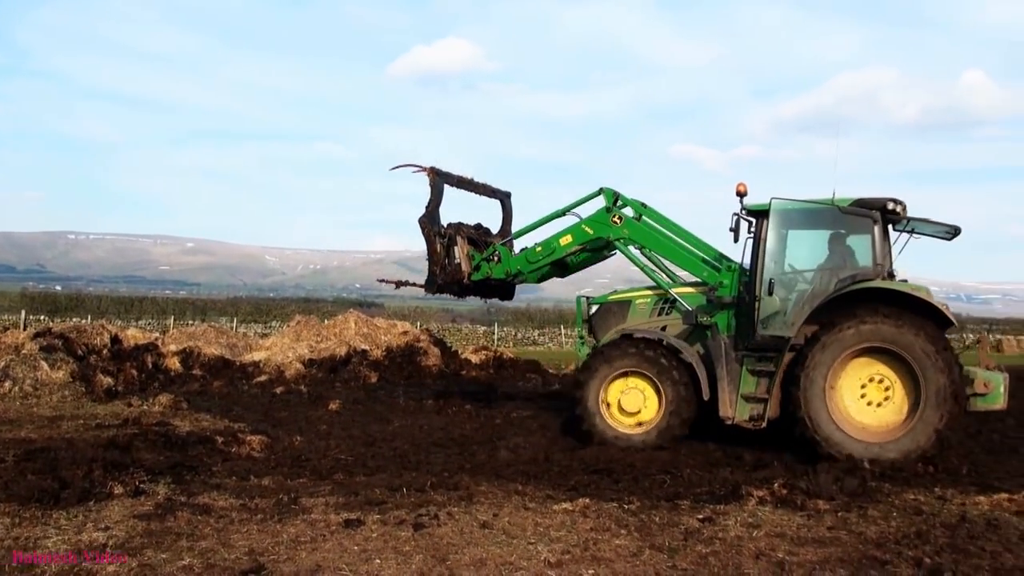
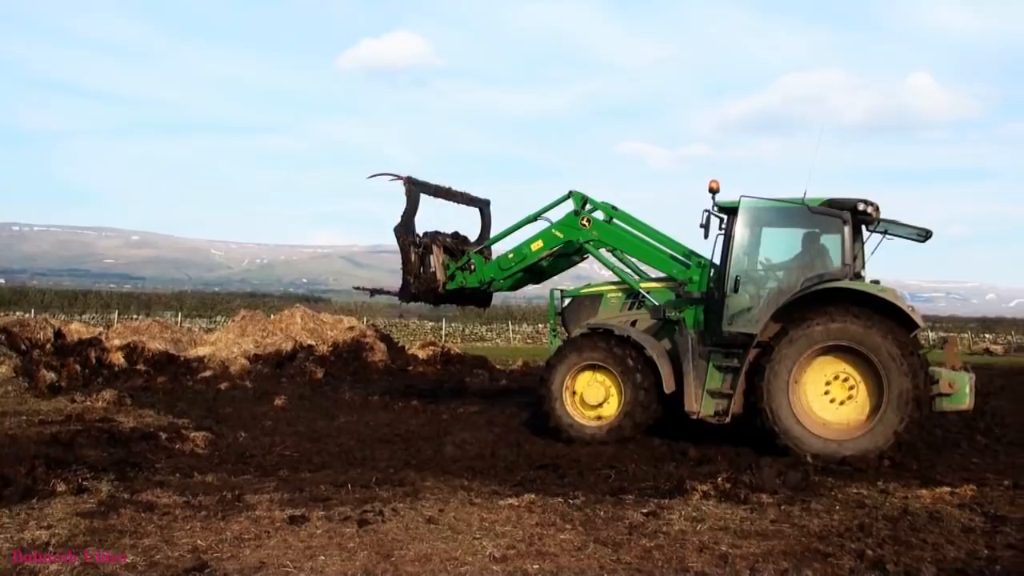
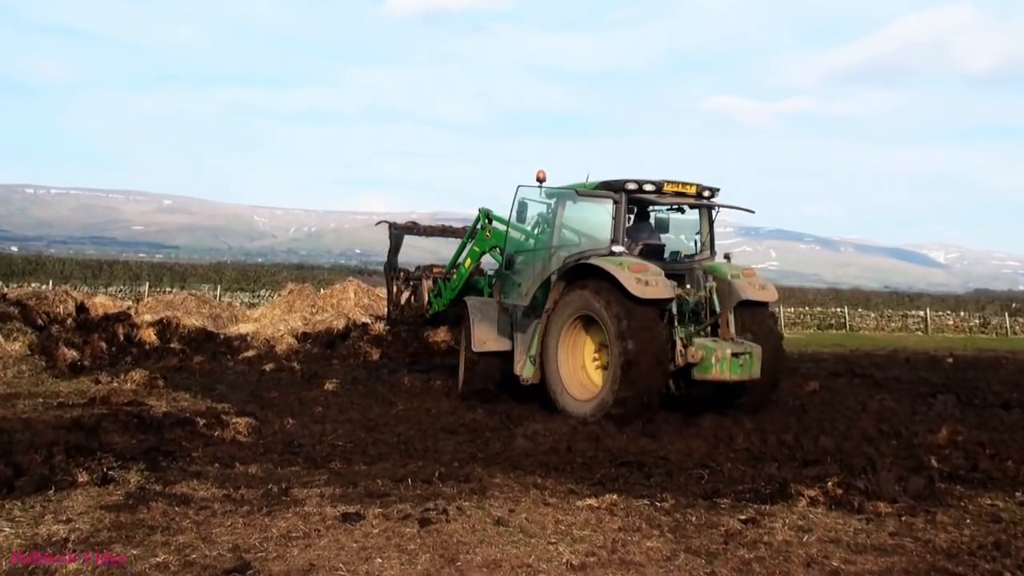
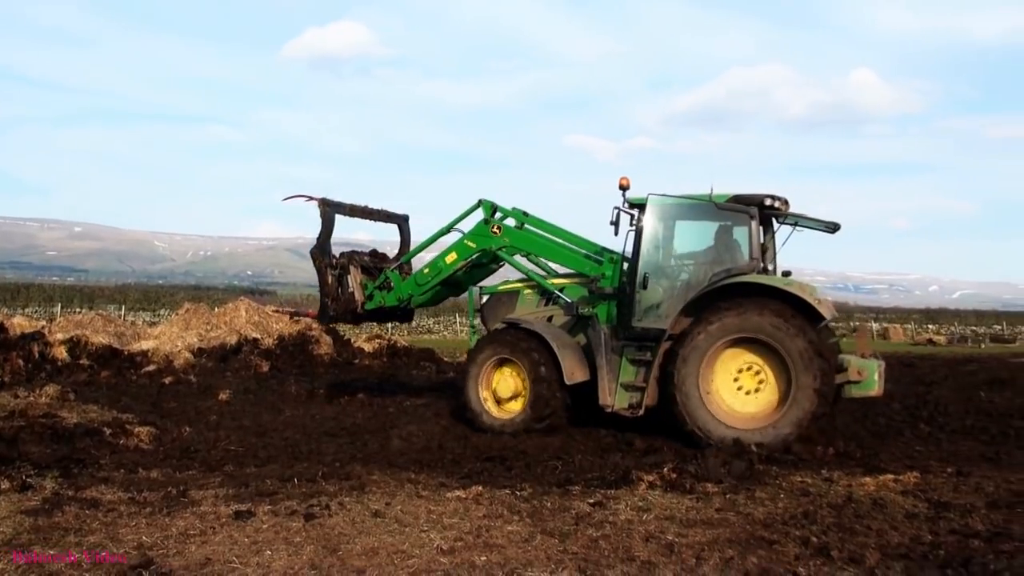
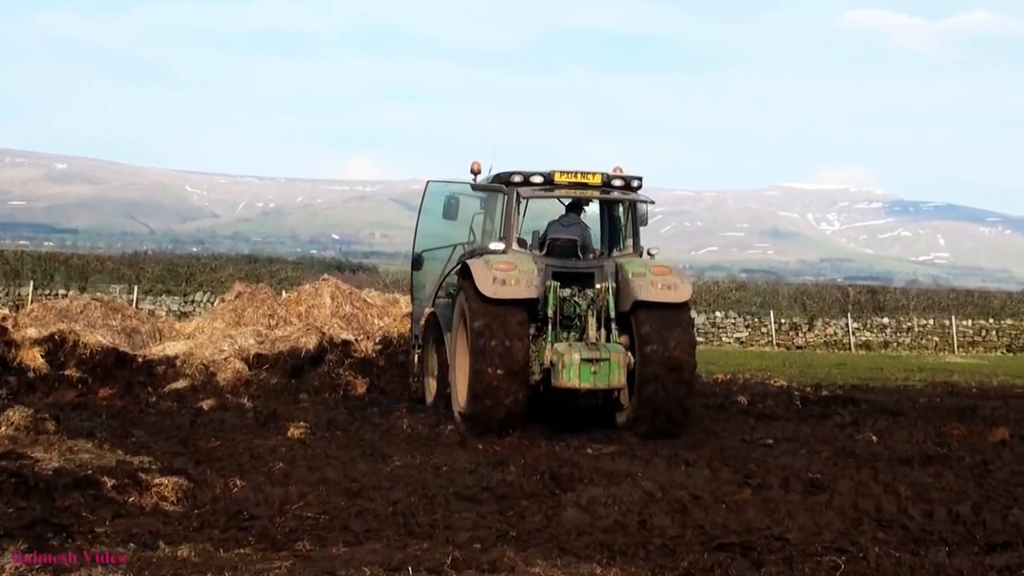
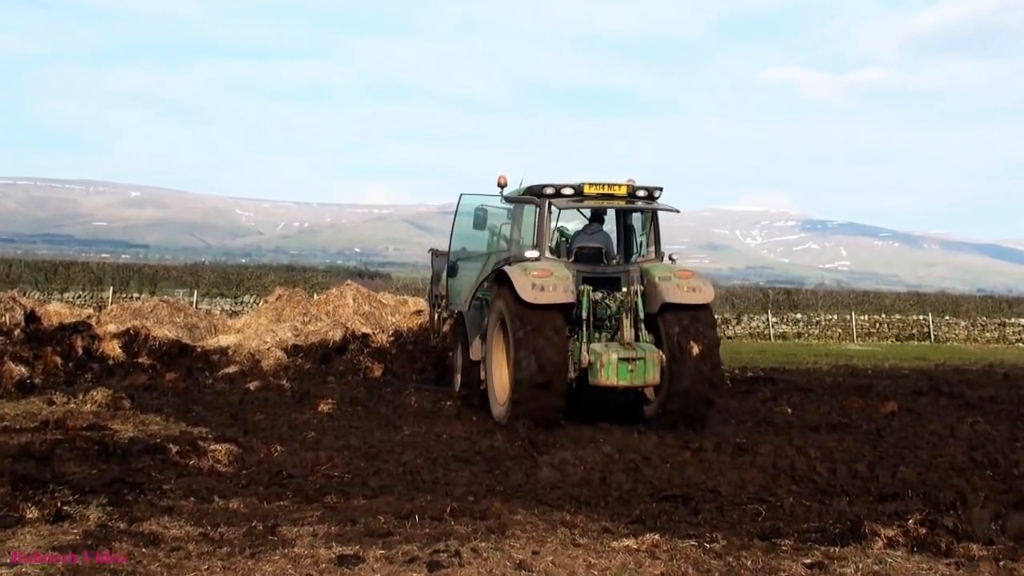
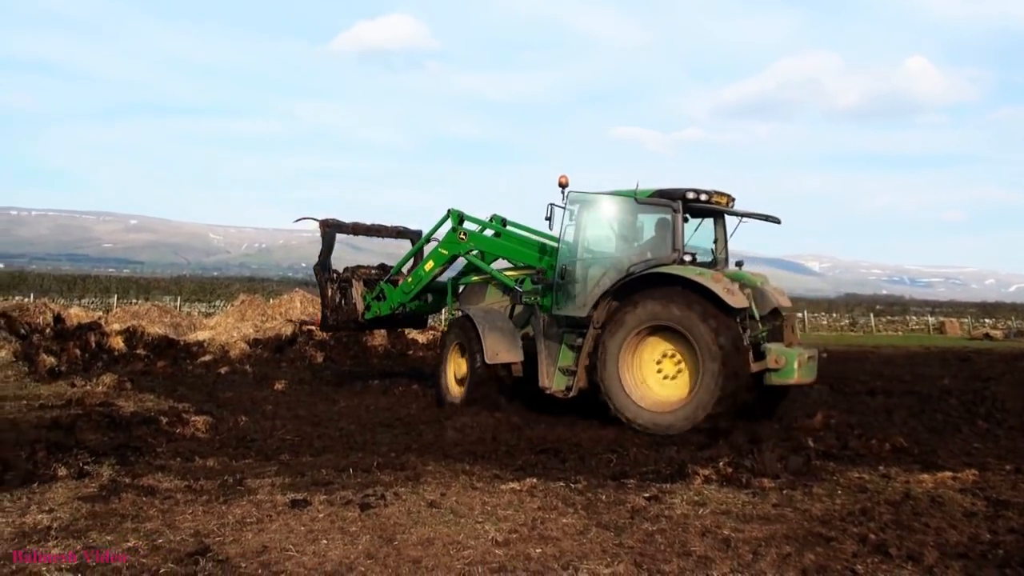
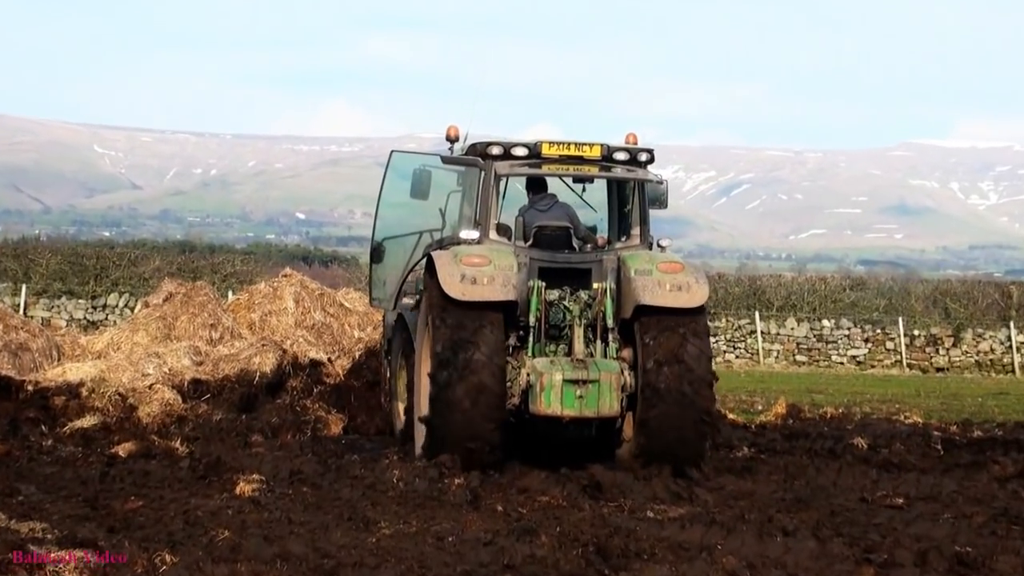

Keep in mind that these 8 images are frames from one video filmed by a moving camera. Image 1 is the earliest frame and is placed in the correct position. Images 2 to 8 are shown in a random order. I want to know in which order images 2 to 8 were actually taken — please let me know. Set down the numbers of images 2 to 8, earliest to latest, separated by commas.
2, 4, 7, 3, 6, 5, 8
